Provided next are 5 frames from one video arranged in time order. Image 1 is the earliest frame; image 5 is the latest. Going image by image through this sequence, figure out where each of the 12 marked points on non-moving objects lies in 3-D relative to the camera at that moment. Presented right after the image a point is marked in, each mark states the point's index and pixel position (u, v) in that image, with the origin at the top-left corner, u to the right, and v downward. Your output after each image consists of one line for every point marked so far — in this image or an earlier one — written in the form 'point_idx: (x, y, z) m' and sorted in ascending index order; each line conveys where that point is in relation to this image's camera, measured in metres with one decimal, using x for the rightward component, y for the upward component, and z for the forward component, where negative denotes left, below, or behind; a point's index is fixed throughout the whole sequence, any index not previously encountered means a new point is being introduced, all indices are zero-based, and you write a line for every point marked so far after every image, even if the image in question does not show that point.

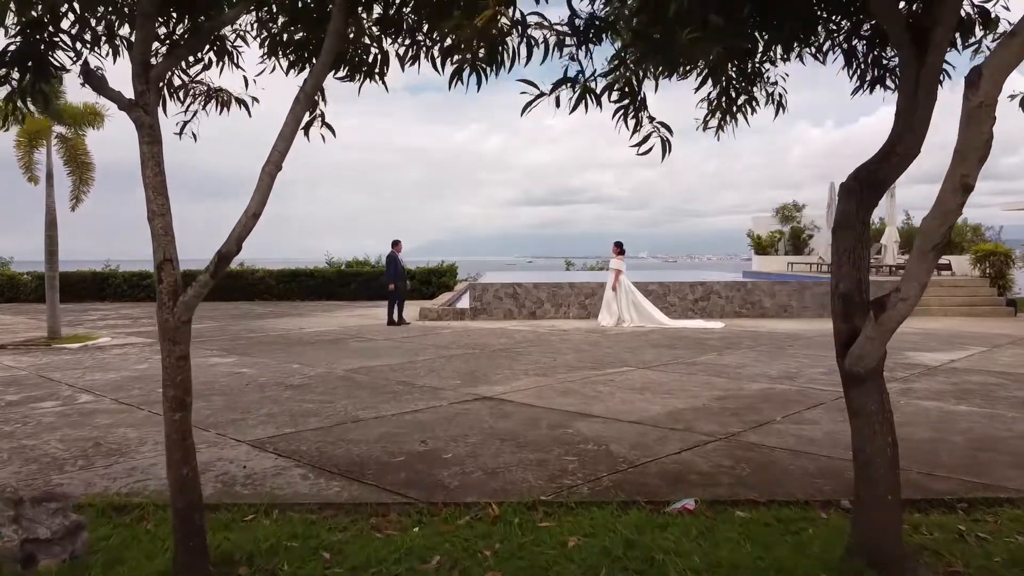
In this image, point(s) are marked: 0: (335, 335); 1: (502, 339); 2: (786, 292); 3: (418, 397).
0: (-1.4, -0.4, +9.1) m
1: (-0.1, -0.4, +8.3) m
2: (+2.6, 0.0, +11.0) m
3: (-0.4, -0.5, +5.1) m
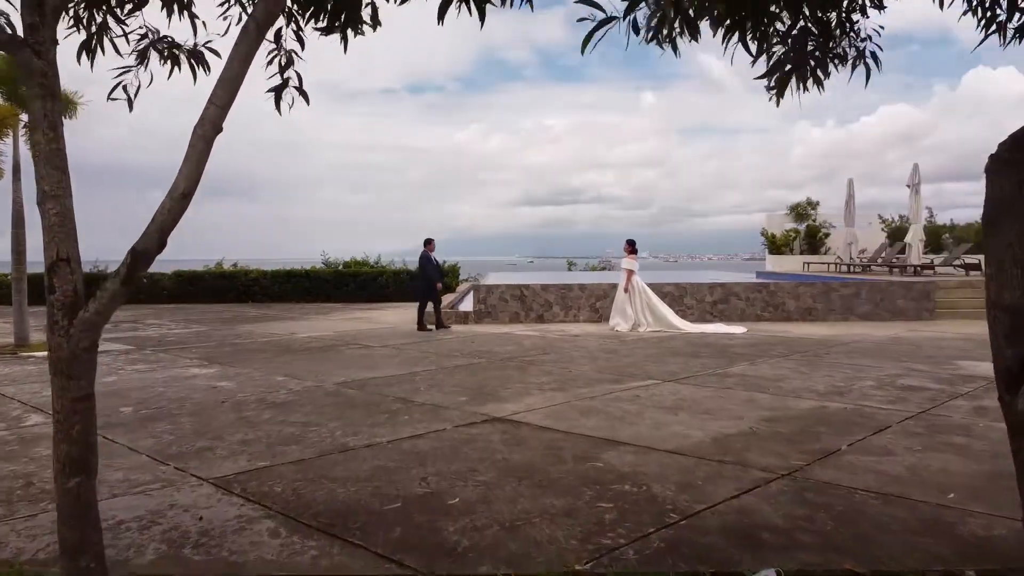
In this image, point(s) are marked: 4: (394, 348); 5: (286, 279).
0: (-1.3, -0.4, +8.4) m
1: (0.0, -0.4, +7.6) m
2: (+2.7, -0.1, +10.3) m
3: (-0.4, -0.5, +4.4) m
4: (-0.8, -0.4, +7.7) m
5: (-3.1, +0.2, +15.7) m
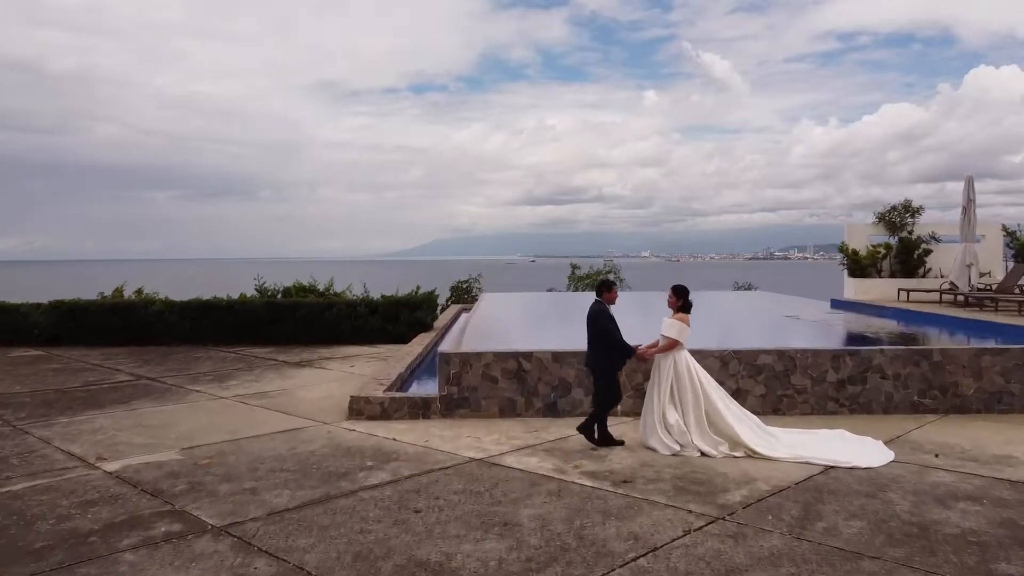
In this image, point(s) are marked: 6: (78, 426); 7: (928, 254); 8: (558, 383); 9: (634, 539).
0: (-1.4, -0.8, +4.2) m
1: (-0.1, -0.8, +3.4) m
2: (+2.6, -0.4, +6.2) m
3: (-0.4, -0.9, +0.3) m
4: (-0.8, -0.8, +3.5) m
5: (-3.1, -0.2, +11.5) m
6: (-2.3, -0.7, +6.0) m
7: (+4.6, +0.4, +12.8) m
8: (+0.2, -0.5, +6.2) m
9: (+0.4, -0.8, +3.5) m
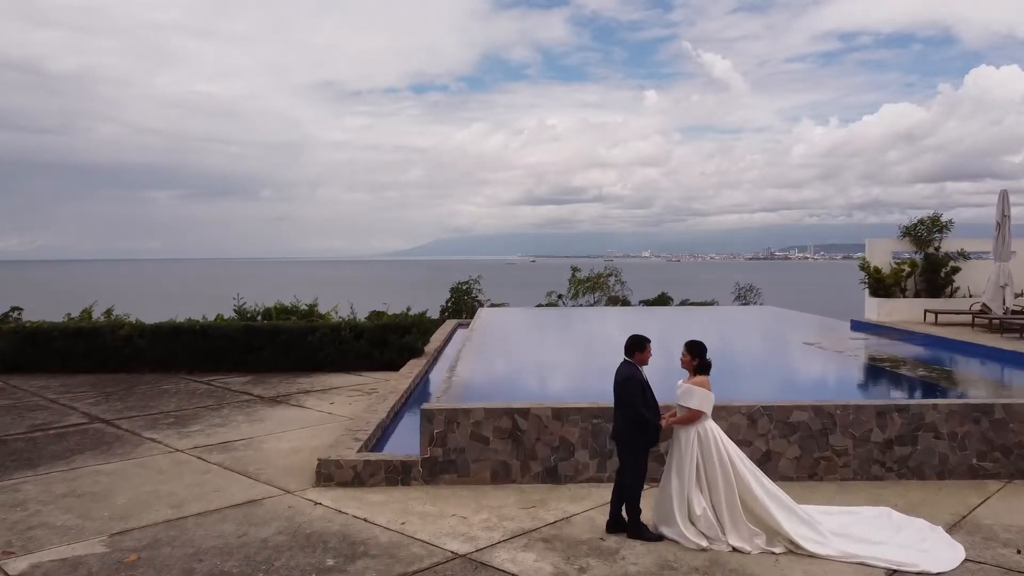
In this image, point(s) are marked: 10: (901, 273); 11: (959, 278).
0: (-1.4, -1.0, +3.4) m
1: (-0.1, -1.0, +2.6) m
2: (+2.6, -0.6, +5.3) m
3: (-0.4, -1.1, -0.6) m
4: (-0.9, -1.0, +2.6) m
5: (-3.1, -0.4, +10.7) m
6: (-2.3, -0.9, +5.2) m
7: (+4.6, +0.2, +11.9) m
8: (+0.2, -0.7, +5.3) m
9: (+0.3, -1.0, +2.6) m
10: (+4.1, +0.2, +12.1) m
11: (+4.6, +0.1, +12.0) m
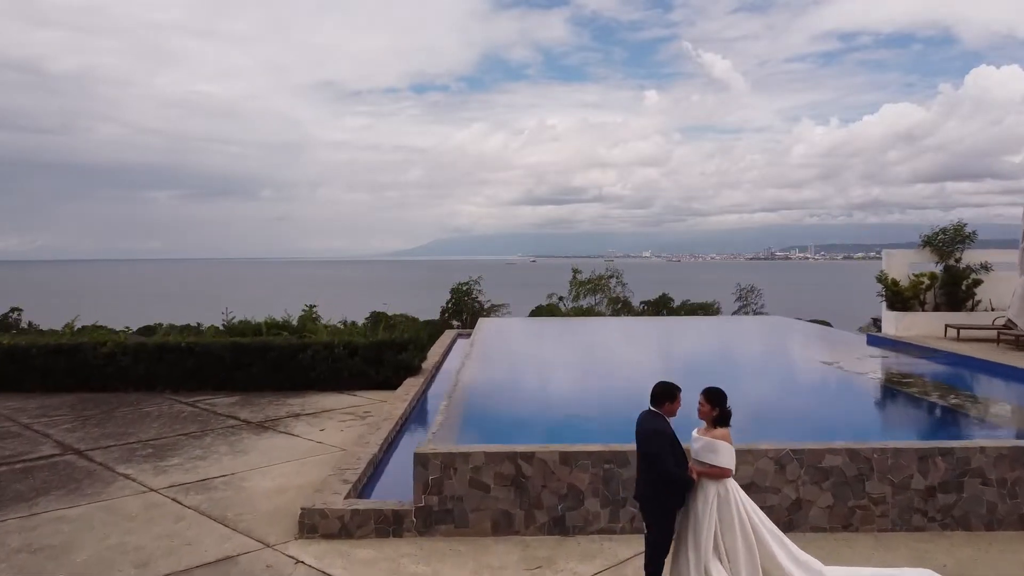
0: (-1.4, -1.1, +2.8) m
1: (-0.1, -1.1, +2.0) m
2: (+2.6, -0.8, +4.8) m
3: (-0.4, -1.2, -1.1) m
4: (-0.8, -1.1, +2.1) m
5: (-3.1, -0.6, +10.2) m
6: (-2.3, -1.1, +4.7) m
7: (+4.6, 0.0, +11.4) m
8: (+0.2, -0.9, +4.8) m
9: (+0.3, -1.1, +2.1) m
10: (+4.1, 0.0, +11.6) m
11: (+4.6, 0.0, +11.5) m
